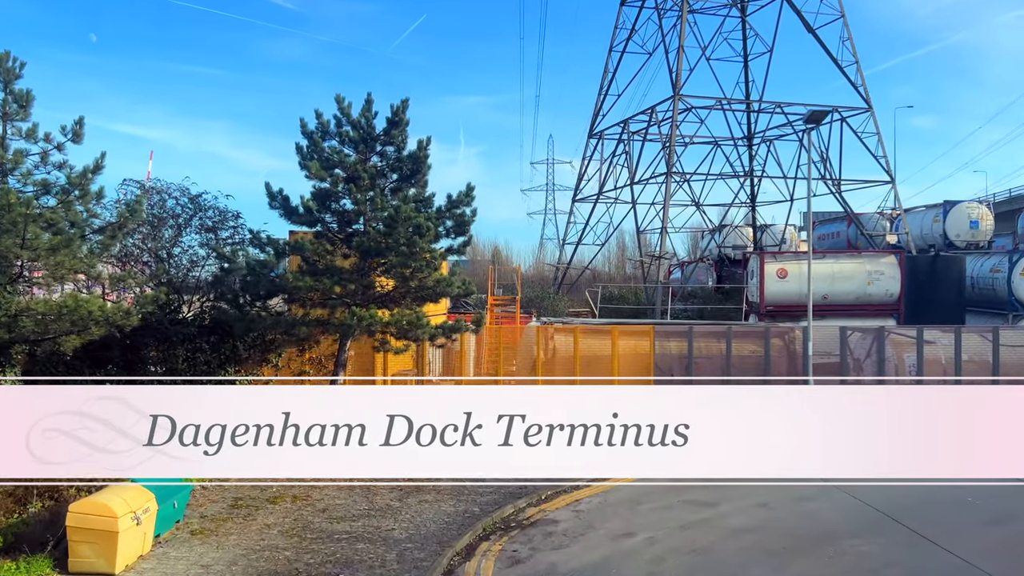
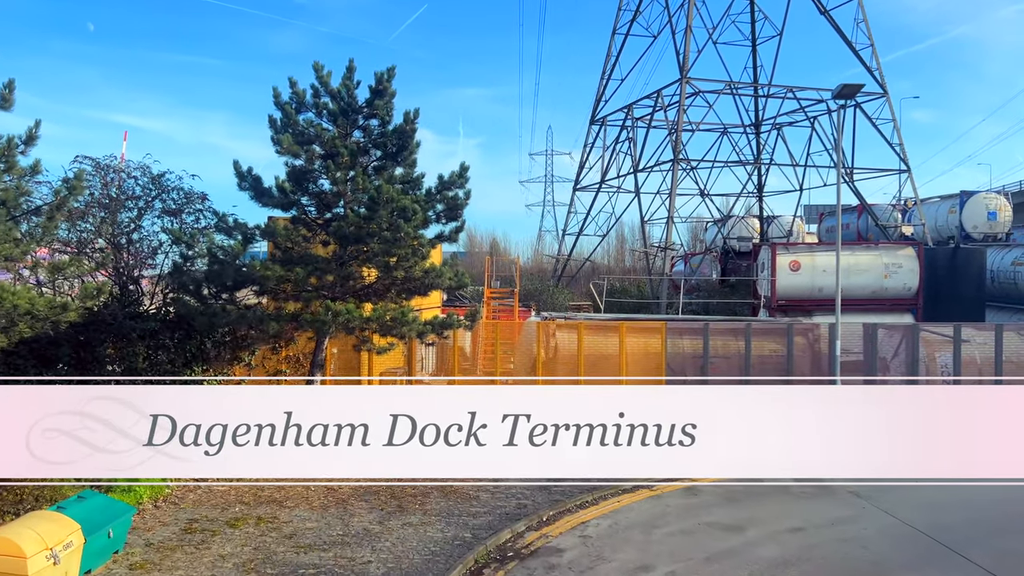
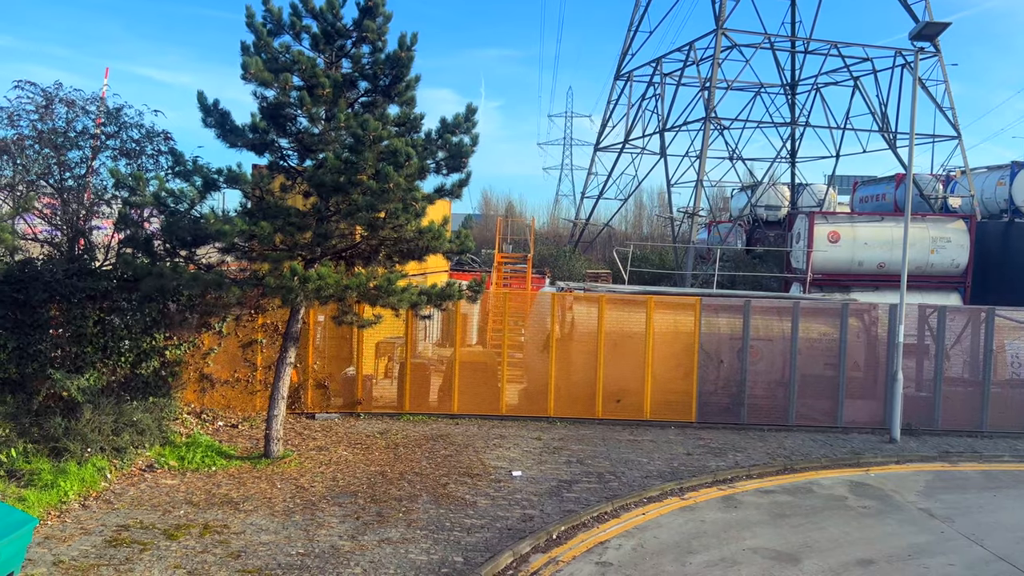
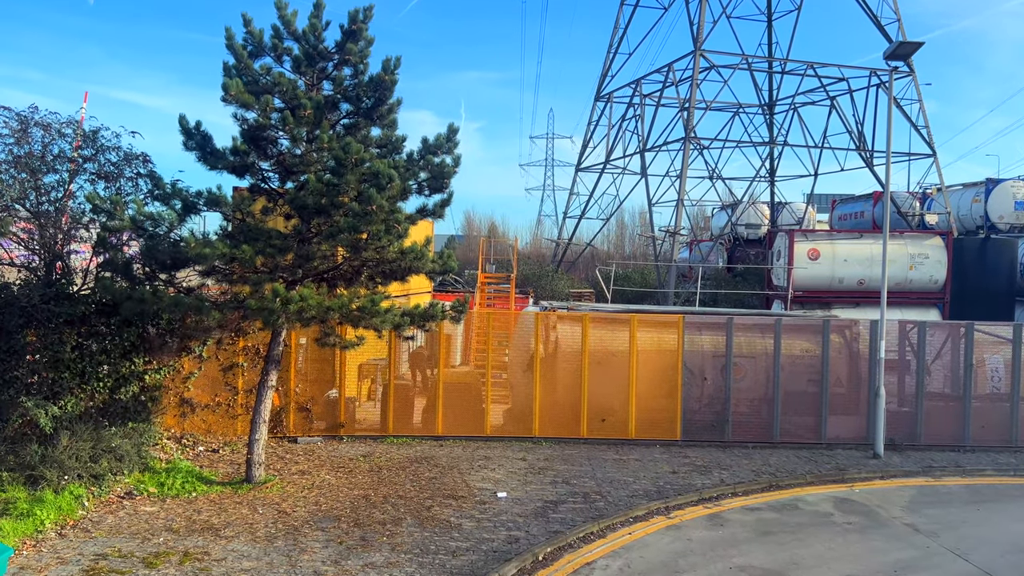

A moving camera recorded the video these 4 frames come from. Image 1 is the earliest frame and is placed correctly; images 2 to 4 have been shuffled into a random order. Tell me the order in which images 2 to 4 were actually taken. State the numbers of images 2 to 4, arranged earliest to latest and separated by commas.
2, 4, 3
